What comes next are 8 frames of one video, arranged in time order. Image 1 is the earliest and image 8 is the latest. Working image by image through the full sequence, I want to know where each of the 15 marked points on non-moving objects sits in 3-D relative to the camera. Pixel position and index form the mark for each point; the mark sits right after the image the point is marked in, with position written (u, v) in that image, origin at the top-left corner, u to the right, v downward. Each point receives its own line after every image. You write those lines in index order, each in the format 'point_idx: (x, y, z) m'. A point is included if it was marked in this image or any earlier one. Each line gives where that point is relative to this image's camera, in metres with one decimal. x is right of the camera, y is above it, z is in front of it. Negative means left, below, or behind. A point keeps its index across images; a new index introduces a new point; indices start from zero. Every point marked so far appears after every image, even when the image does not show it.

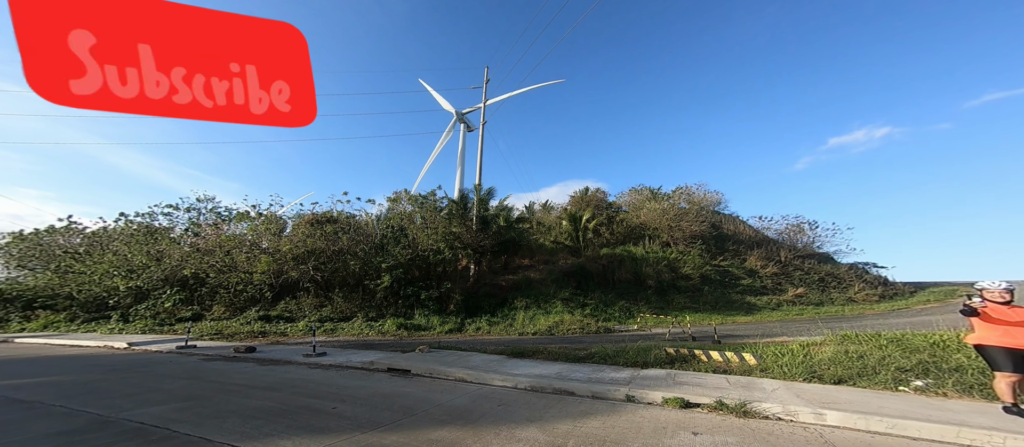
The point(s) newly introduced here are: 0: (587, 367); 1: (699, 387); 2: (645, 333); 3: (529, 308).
0: (+1.6, -3.1, +6.8) m
1: (+3.0, -2.5, +4.8) m
2: (+6.4, -5.1, +14.4) m
3: (+0.7, -5.2, +18.8) m
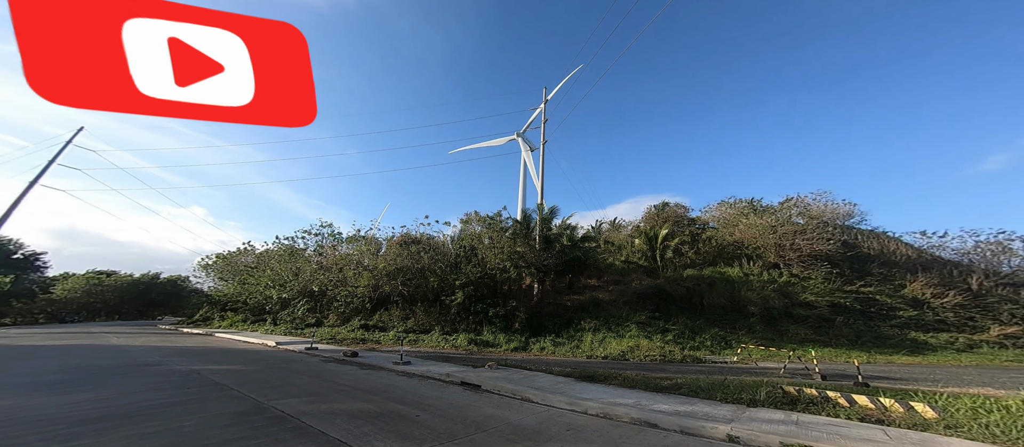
0: (+3.2, -3.5, +6.1) m
1: (+4.1, -2.7, +3.9) m
2: (+9.6, -5.8, +12.4) m
3: (+4.9, -6.2, +17.9) m
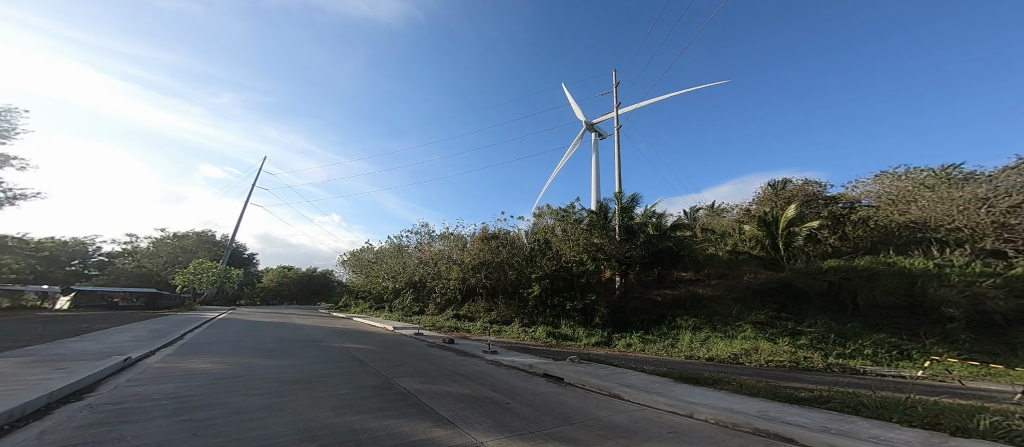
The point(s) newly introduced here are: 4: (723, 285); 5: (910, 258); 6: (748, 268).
0: (+5.0, -3.2, +5.1) m
1: (+5.3, -2.4, +2.7) m
2: (+12.9, -5.0, +9.6) m
3: (+9.8, -5.5, +16.1) m
4: (+12.7, -3.7, +18.6) m
5: (+21.5, -1.9, +17.2) m
6: (+15.0, -2.8, +19.6) m
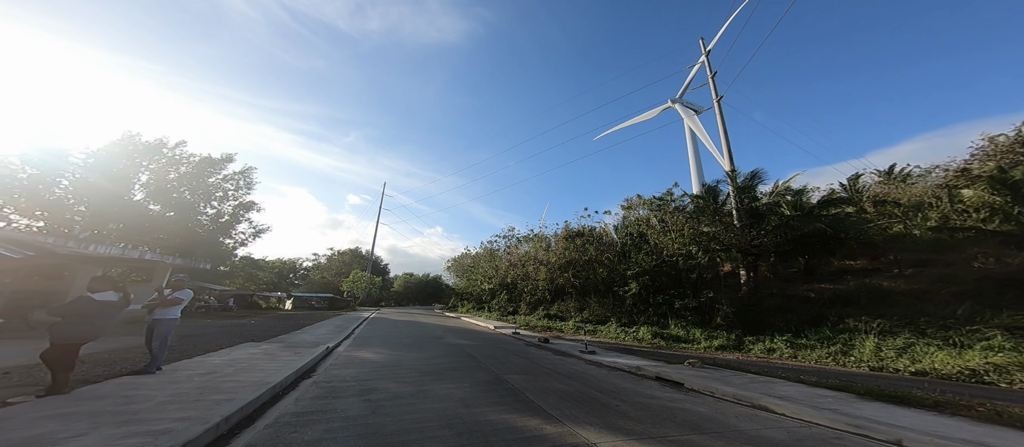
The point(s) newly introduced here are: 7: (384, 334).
0: (+7.3, -2.6, +3.2) m
1: (+6.8, -1.9, +0.8) m
2: (+16.3, -3.7, +5.1) m
3: (+15.4, -4.4, +12.2) m
4: (+18.7, -2.3, +13.7) m
5: (+26.5, +0.2, +9.7) m
6: (+21.1, -1.2, +14.0) m
7: (-7.6, -6.4, +17.7) m
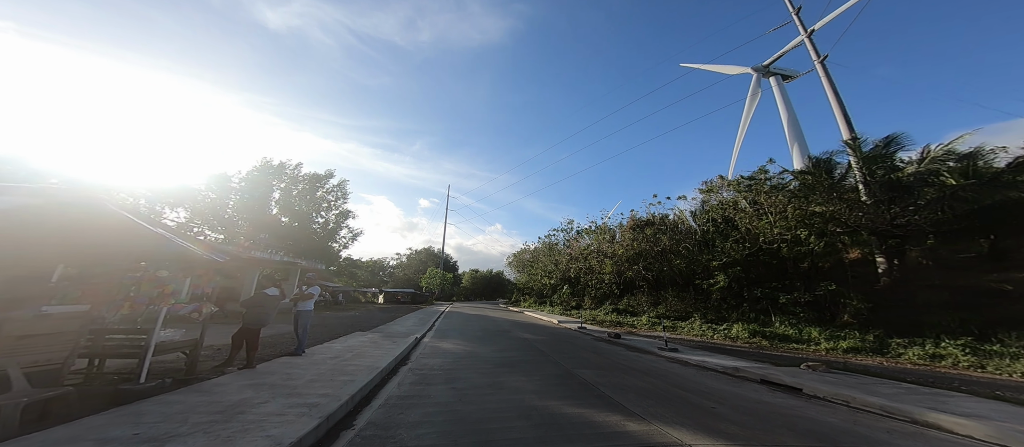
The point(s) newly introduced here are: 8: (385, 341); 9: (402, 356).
0: (+8.4, -2.1, +1.5) m
1: (+7.3, -1.5, -0.6) m
2: (+17.6, -2.7, +1.6) m
3: (+18.2, -3.3, +8.8) m
4: (+21.6, -1.0, +9.5) m
5: (+28.3, +1.8, +4.0) m
6: (+23.9, +0.2, +9.3) m
7: (-3.0, -6.4, +18.9) m
8: (-5.3, -4.9, +12.7) m
9: (-3.9, -4.7, +11.0) m
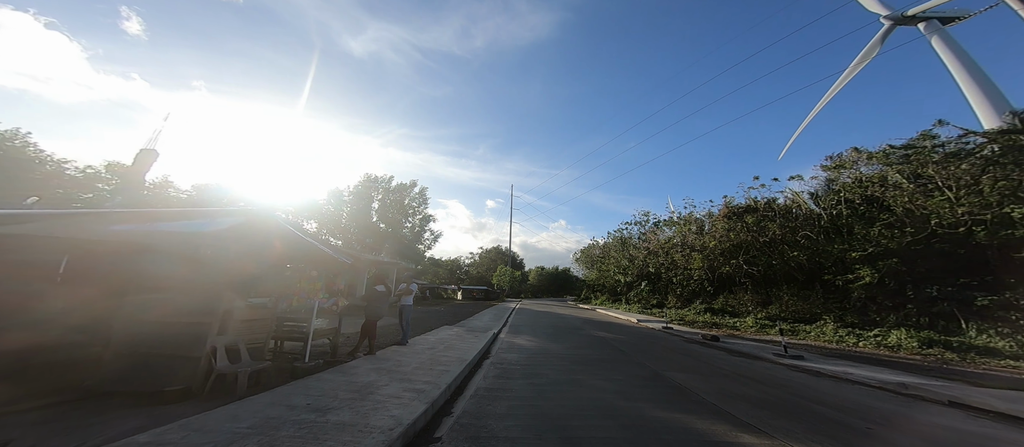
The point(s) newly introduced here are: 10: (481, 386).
0: (+8.9, -1.7, -0.4) m
1: (+7.4, -1.1, -2.3) m
2: (+17.9, -1.8, -2.3) m
3: (+20.1, -2.3, +4.6) m
4: (+23.5, +0.2, +4.5) m
5: (+28.7, +3.2, -2.3) m
6: (+25.6, +1.5, +3.8) m
7: (+1.7, -6.2, +19.1) m
8: (-1.9, -4.9, +13.5) m
9: (-0.9, -4.7, +11.5) m
10: (-0.7, -3.8, +7.2) m
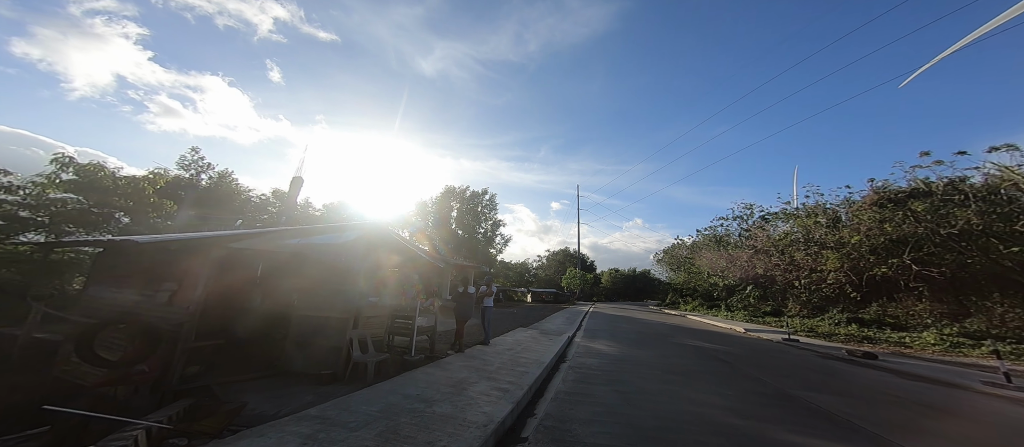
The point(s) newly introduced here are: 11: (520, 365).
0: (+8.9, -1.3, -2.3) m
1: (+6.9, -0.8, -3.8) m
2: (+17.2, -1.1, -6.1) m
3: (+20.9, -1.5, +0.1) m
4: (+24.1, +1.1, -0.6) m
5: (+27.6, +4.4, -8.4) m
6: (+26.0, +2.5, -1.7) m
7: (+6.2, -6.2, +18.2) m
8: (+1.5, -5.0, +13.5) m
9: (+1.9, -4.8, +11.4) m
10: (+1.3, -3.8, +7.1) m
11: (+0.3, -3.7, +8.1) m
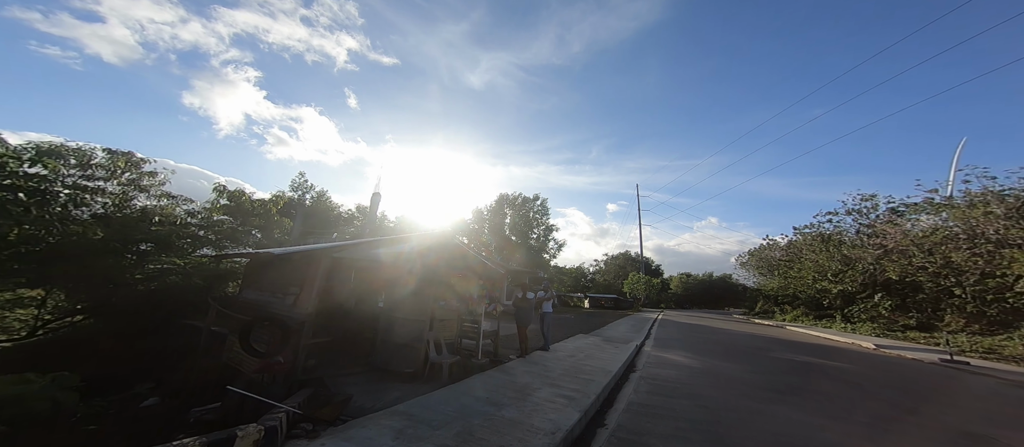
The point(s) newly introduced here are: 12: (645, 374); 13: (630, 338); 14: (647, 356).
0: (+8.5, -0.9, -3.8) m
1: (+6.3, -0.5, -4.9) m
2: (+16.1, -0.4, -8.9) m
3: (+20.7, -0.7, -3.4) m
4: (+23.7, +2.0, -4.6) m
5: (+25.7, +5.6, -12.7) m
6: (+25.3, +3.5, -6.0) m
7: (+9.4, -6.2, +16.7) m
8: (+4.0, -5.1, +13.0) m
9: (+4.1, -4.8, +10.8) m
10: (+2.6, -3.9, +6.7) m
11: (+1.9, -3.8, +7.9) m
12: (+4.1, -4.6, +9.4) m
13: (+6.2, -6.0, +16.4) m
14: (+5.5, -5.4, +12.6) m
